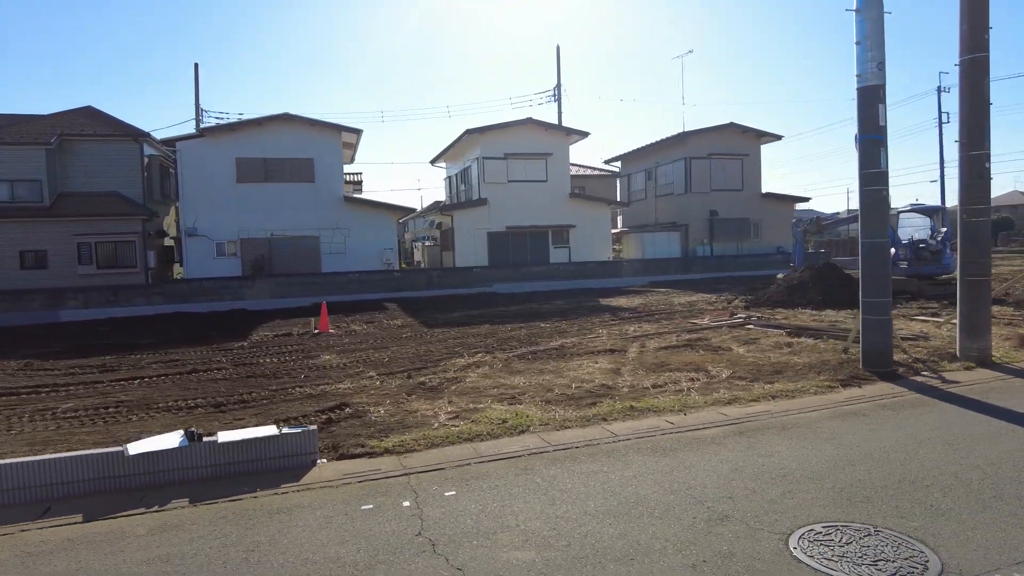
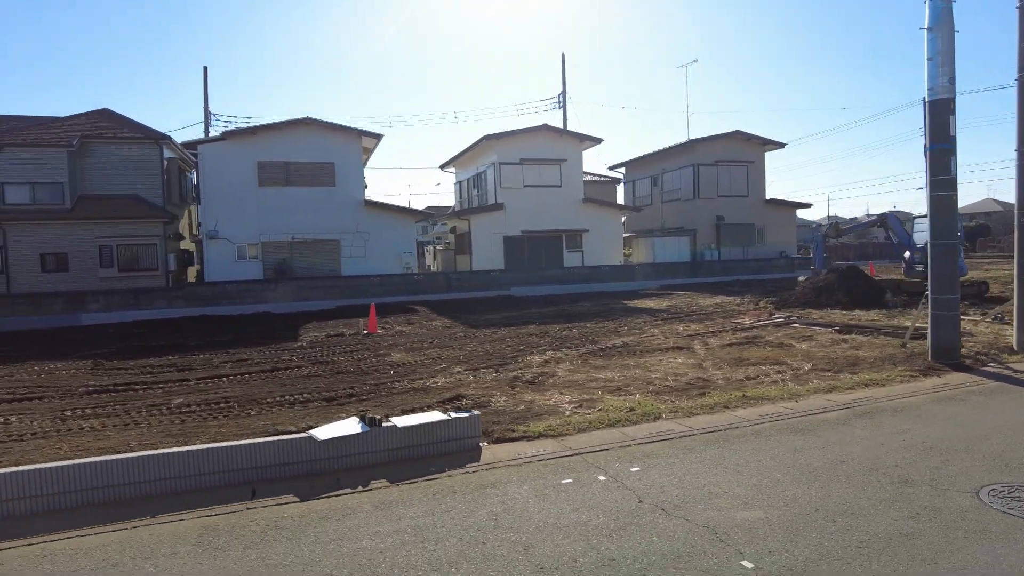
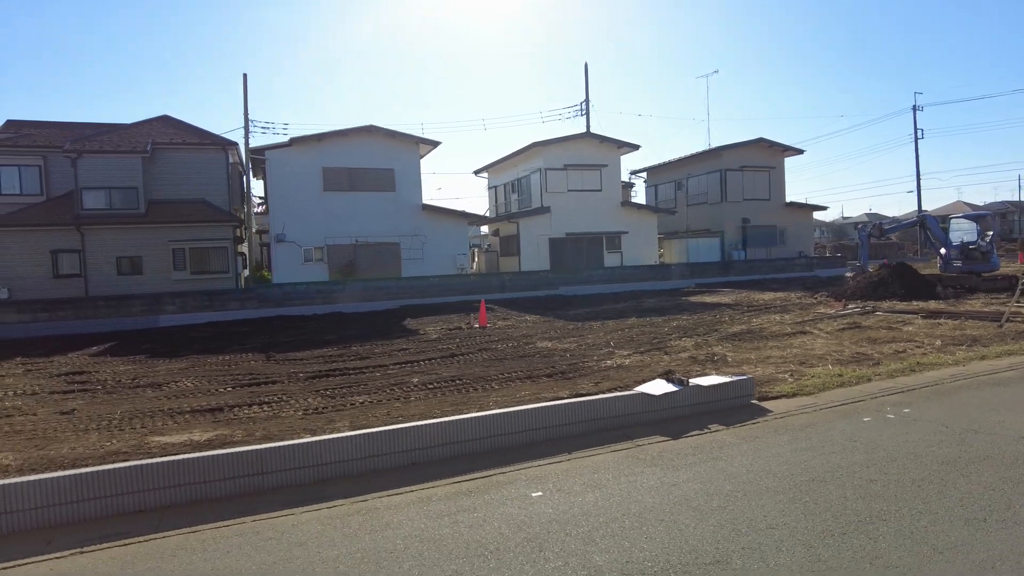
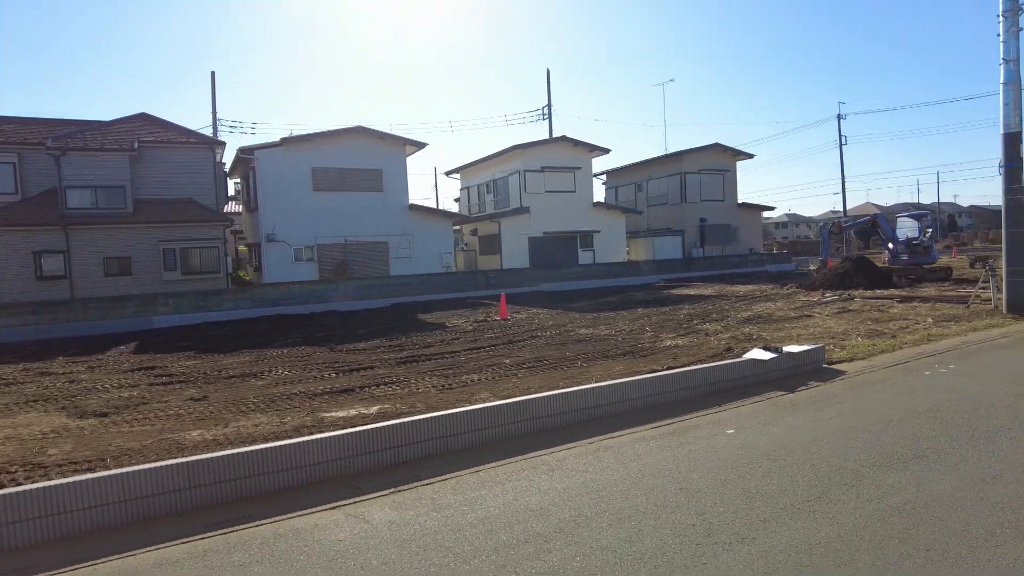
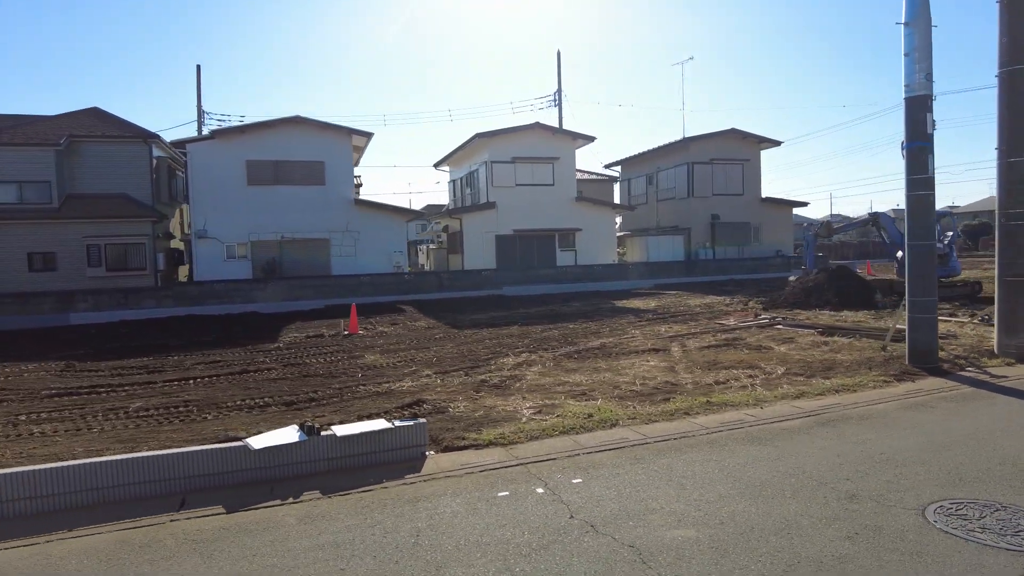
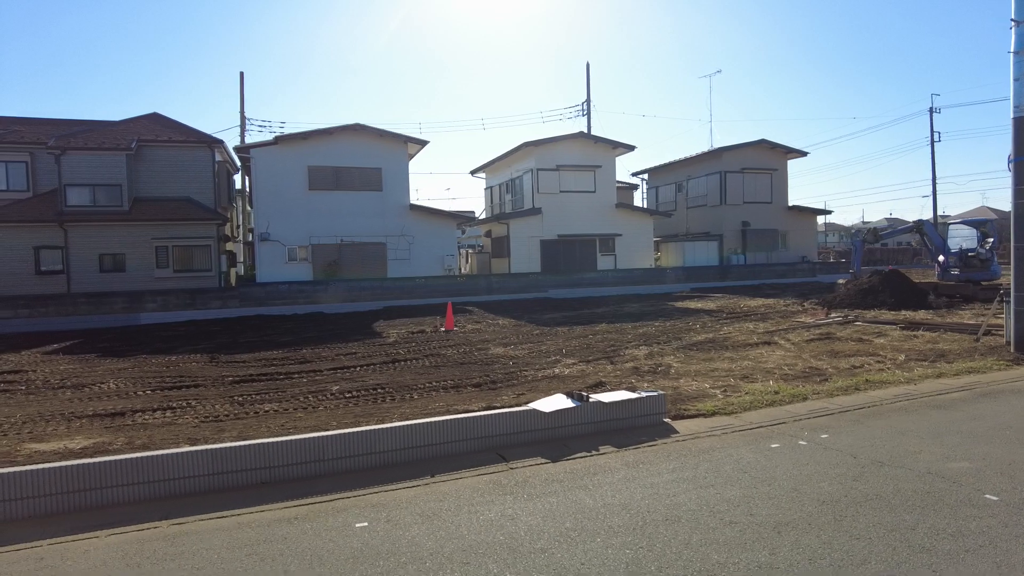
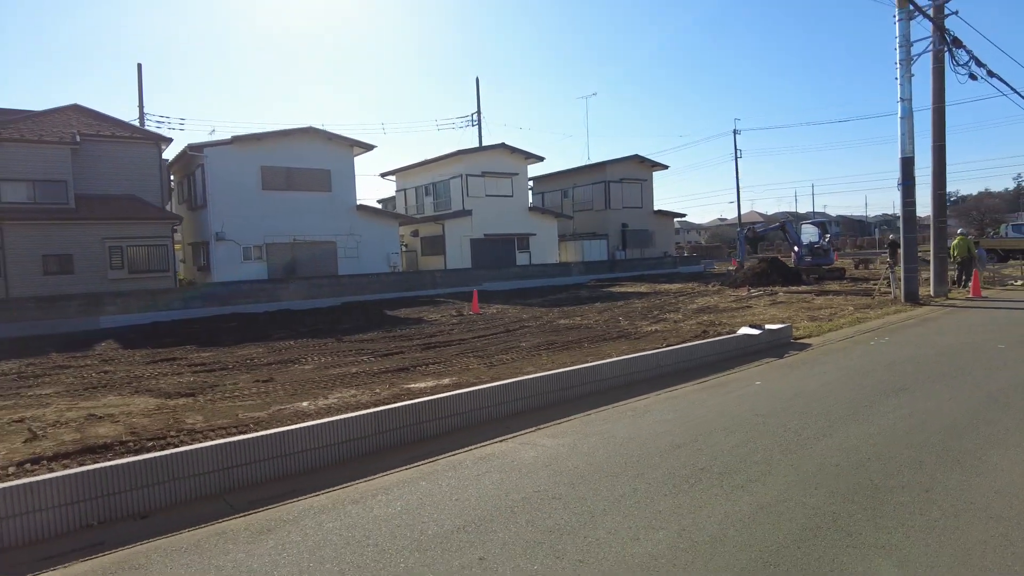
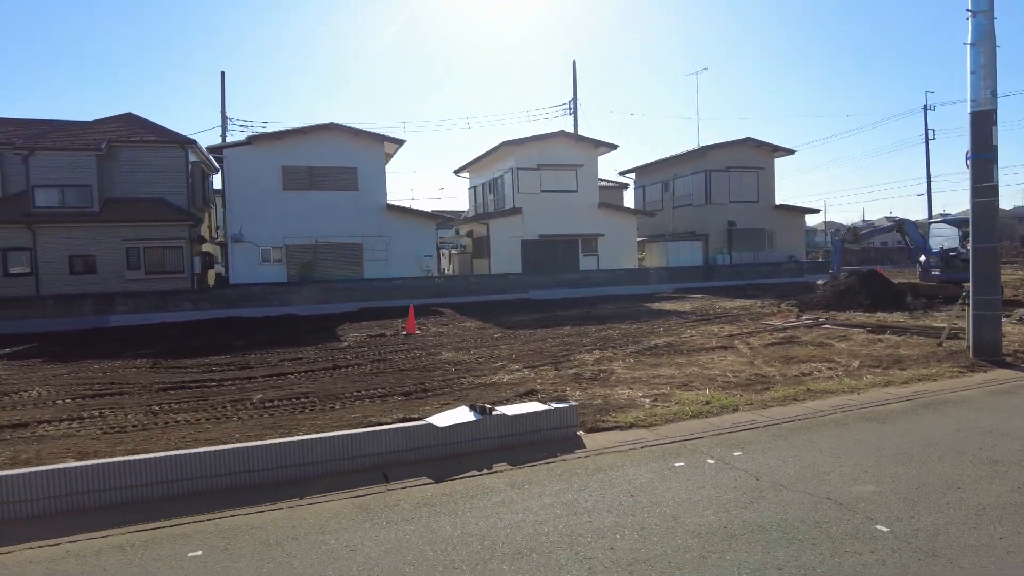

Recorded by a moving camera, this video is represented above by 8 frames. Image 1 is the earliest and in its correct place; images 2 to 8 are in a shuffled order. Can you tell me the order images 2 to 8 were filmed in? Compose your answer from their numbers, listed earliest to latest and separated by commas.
5, 2, 8, 6, 3, 4, 7
